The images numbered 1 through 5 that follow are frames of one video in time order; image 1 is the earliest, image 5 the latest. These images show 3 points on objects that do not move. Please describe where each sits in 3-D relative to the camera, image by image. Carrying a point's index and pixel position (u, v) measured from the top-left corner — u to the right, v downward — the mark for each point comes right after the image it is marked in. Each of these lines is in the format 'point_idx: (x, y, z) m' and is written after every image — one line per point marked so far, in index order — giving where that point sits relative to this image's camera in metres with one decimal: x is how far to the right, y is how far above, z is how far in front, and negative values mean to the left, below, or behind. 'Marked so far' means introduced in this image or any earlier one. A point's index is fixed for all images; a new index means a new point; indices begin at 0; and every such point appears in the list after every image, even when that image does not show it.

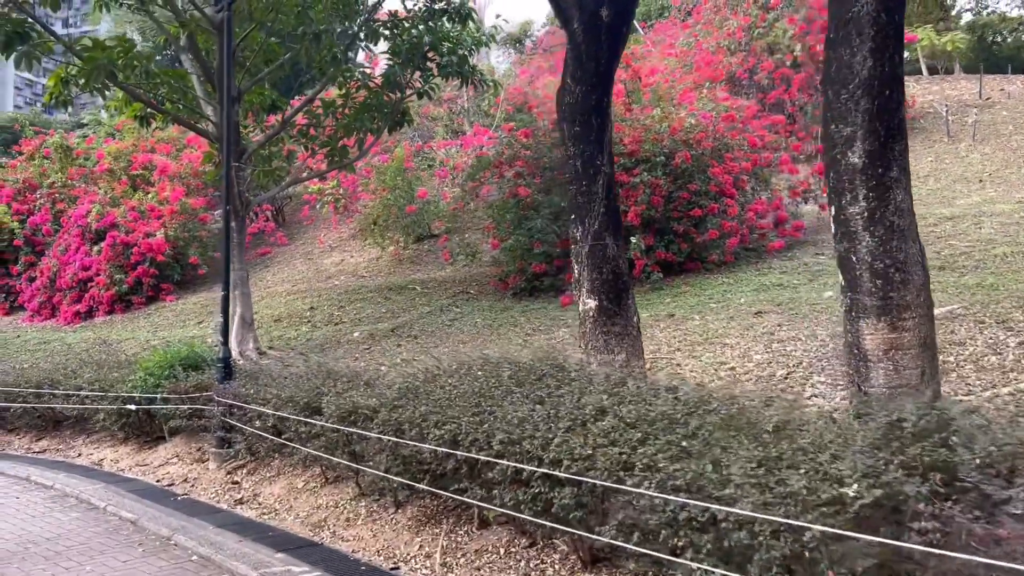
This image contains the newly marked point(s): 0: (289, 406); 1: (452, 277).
0: (-1.6, -0.8, +5.9) m
1: (-0.9, +0.2, +13.6) m
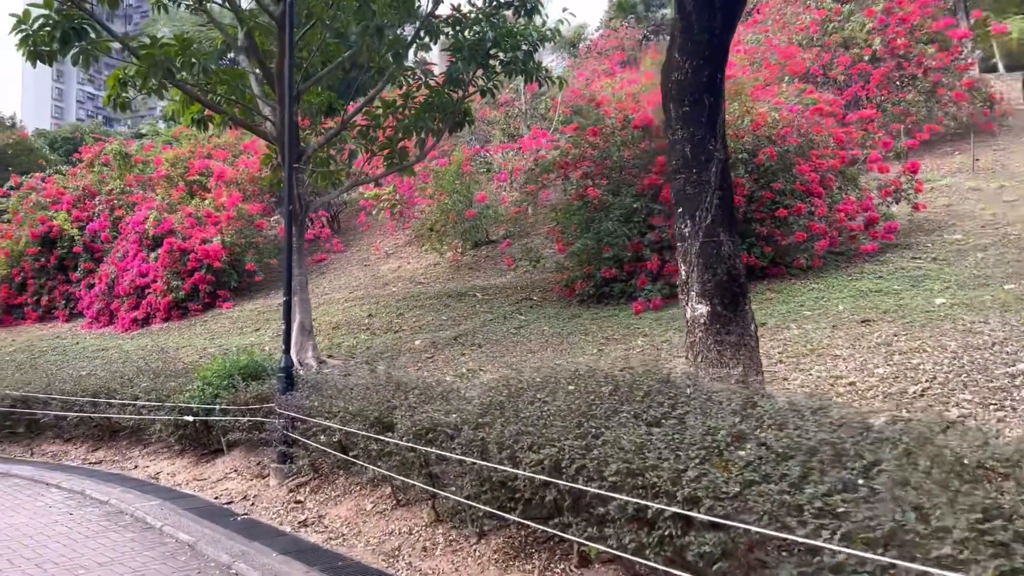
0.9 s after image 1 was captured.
0: (-1.0, -0.9, +5.5) m
1: (0.0, +0.1, +13.1) m
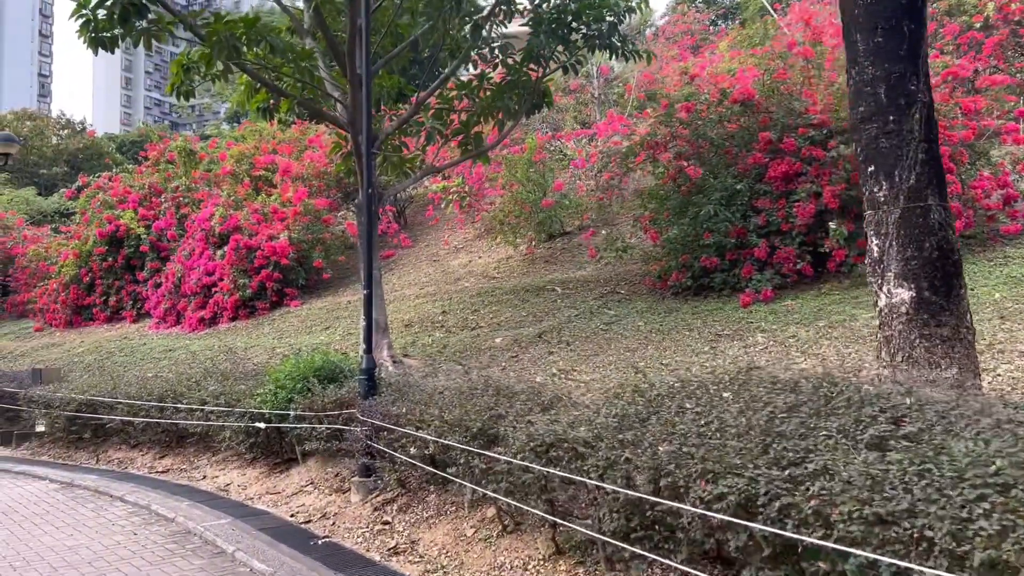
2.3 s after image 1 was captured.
0: (-0.3, -0.8, +4.7) m
1: (+1.2, +0.2, +12.2) m
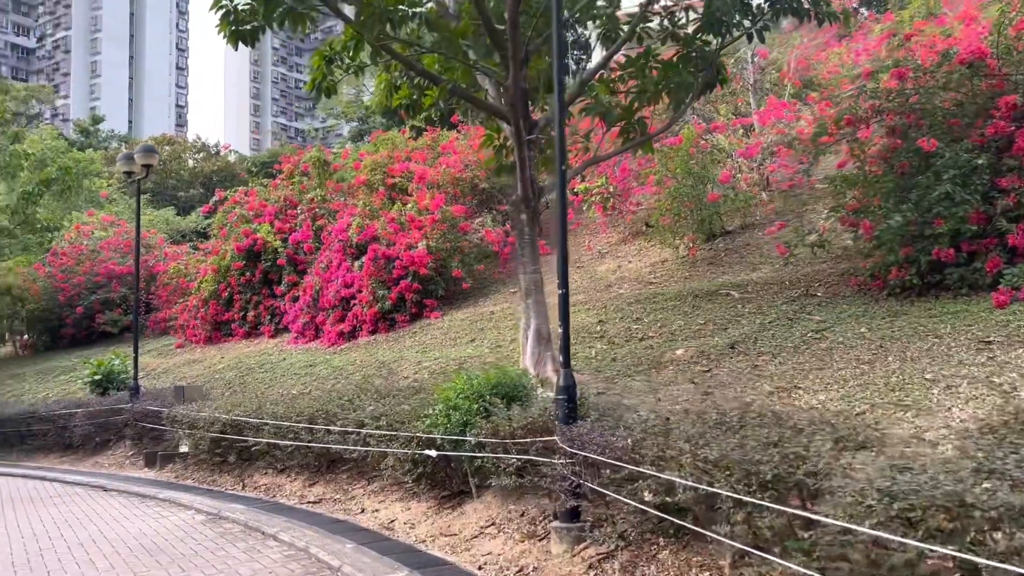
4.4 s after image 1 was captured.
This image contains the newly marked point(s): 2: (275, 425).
0: (+0.8, -0.8, +3.4) m
1: (+3.4, +0.2, +10.7) m
2: (-2.3, -1.3, +8.3) m
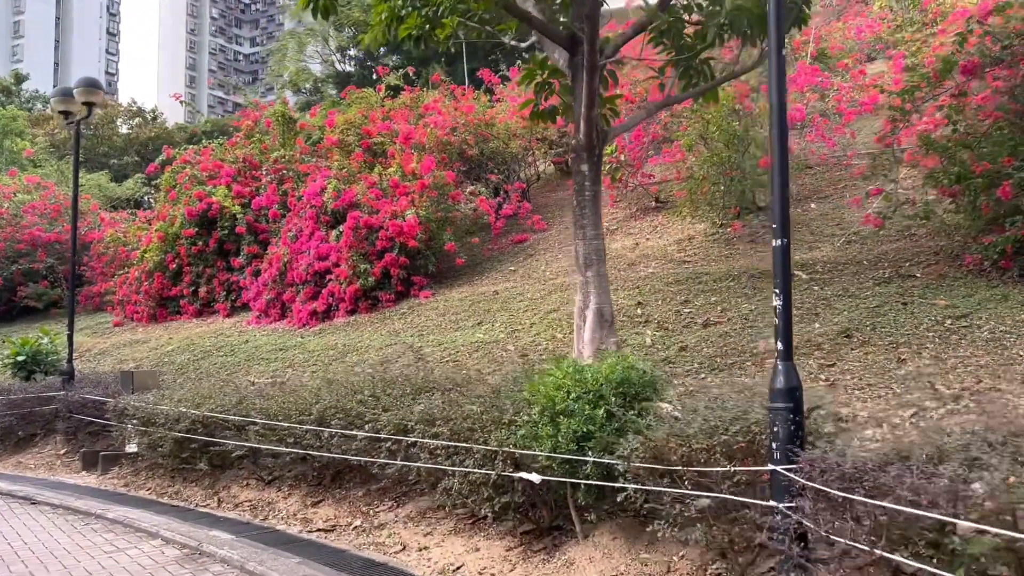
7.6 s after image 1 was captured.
0: (+1.7, -0.6, +1.8) m
1: (+3.7, +0.4, +9.2) m
2: (-1.8, -1.0, +6.4) m
